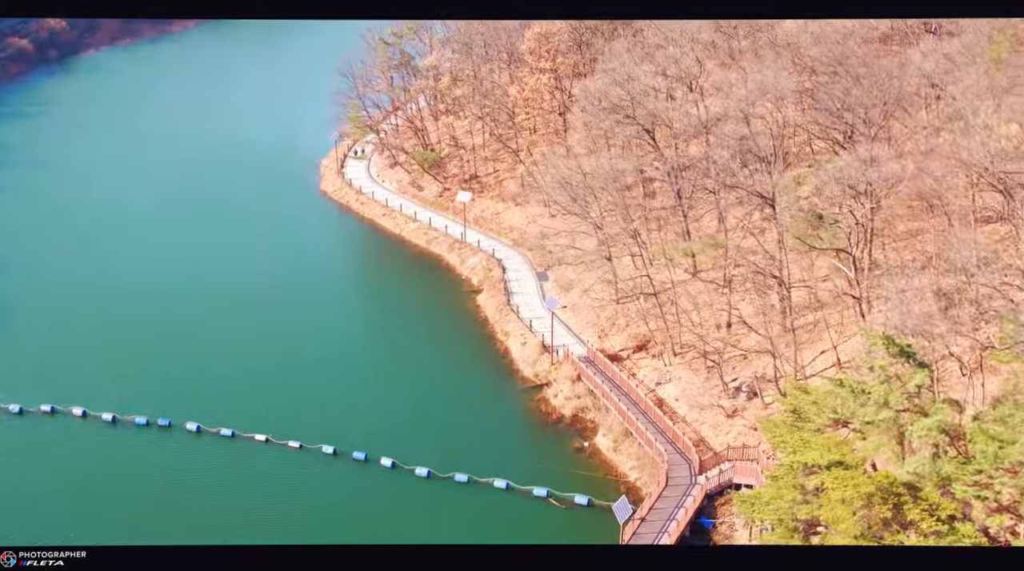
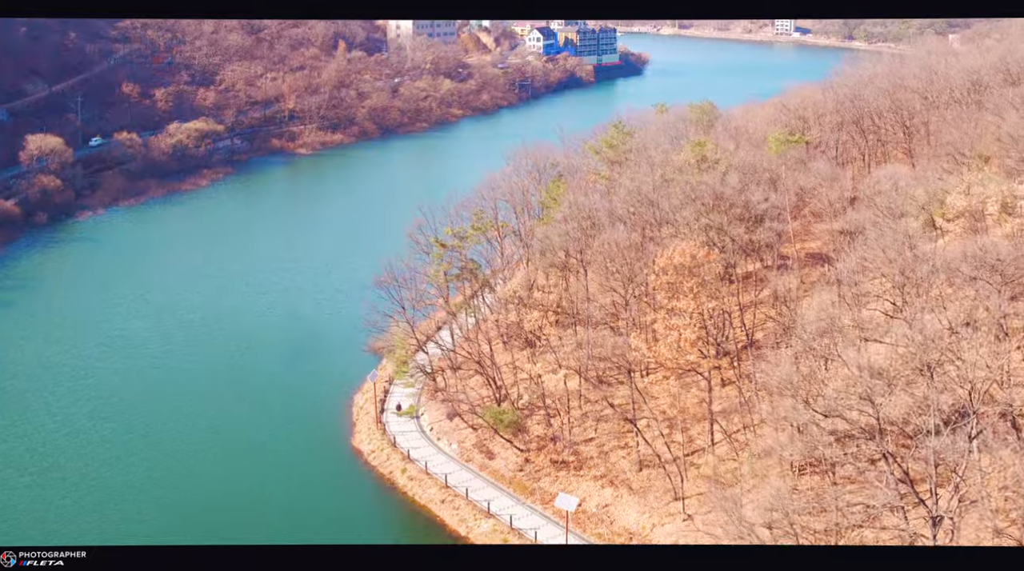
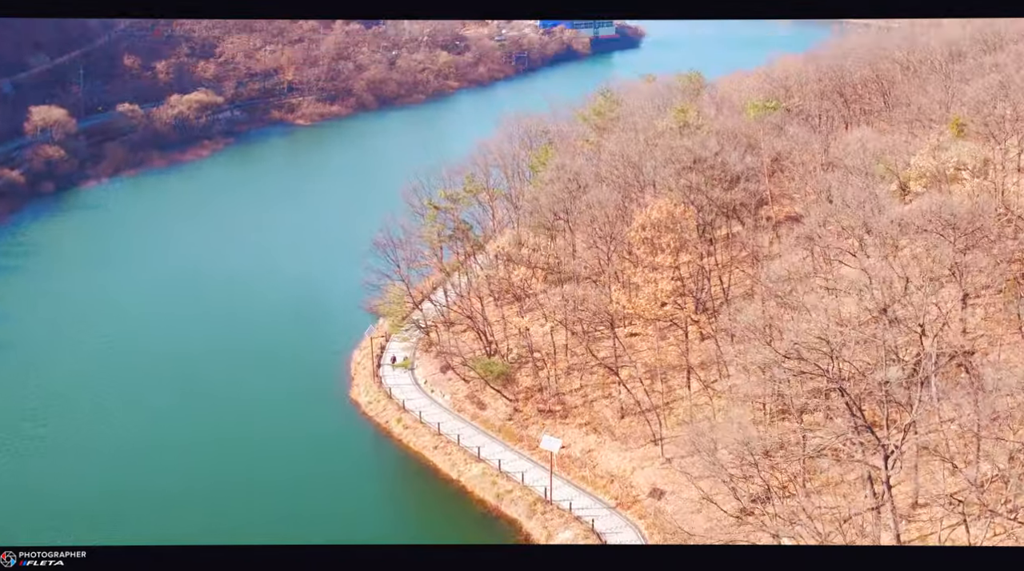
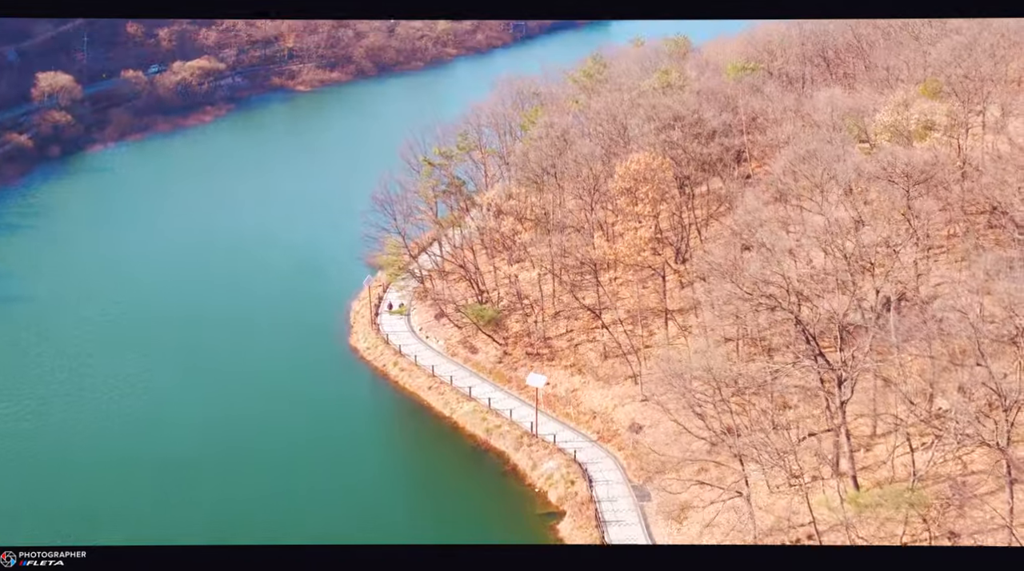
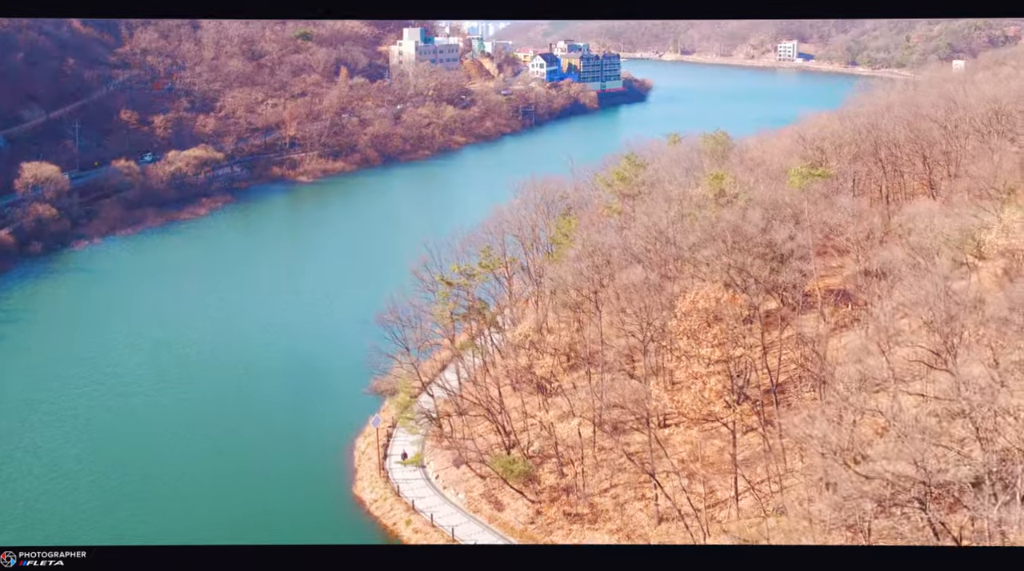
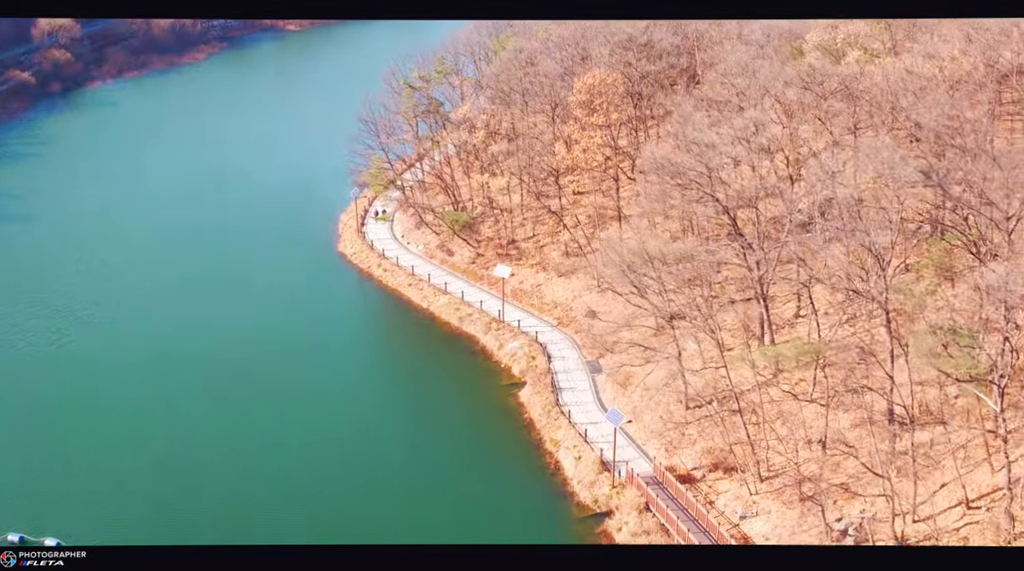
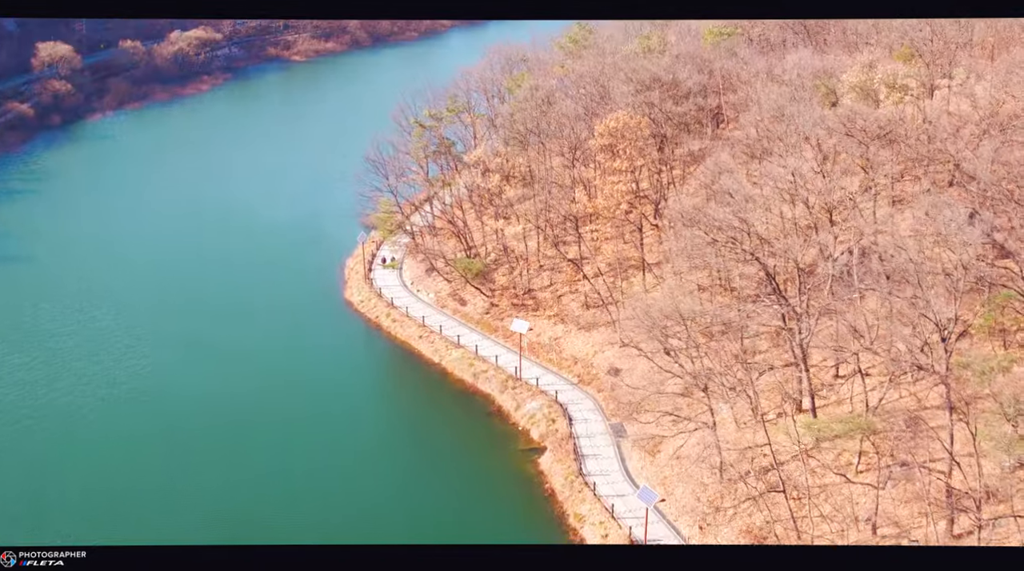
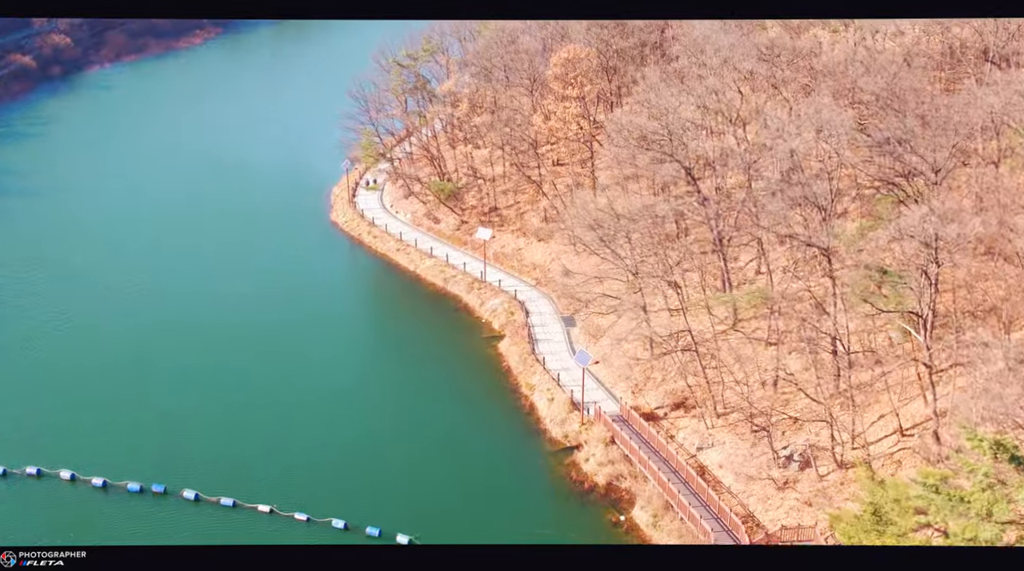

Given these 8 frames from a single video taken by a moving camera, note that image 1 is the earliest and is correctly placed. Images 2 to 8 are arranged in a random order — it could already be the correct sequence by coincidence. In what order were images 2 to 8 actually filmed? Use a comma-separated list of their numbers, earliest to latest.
8, 6, 7, 4, 3, 2, 5
